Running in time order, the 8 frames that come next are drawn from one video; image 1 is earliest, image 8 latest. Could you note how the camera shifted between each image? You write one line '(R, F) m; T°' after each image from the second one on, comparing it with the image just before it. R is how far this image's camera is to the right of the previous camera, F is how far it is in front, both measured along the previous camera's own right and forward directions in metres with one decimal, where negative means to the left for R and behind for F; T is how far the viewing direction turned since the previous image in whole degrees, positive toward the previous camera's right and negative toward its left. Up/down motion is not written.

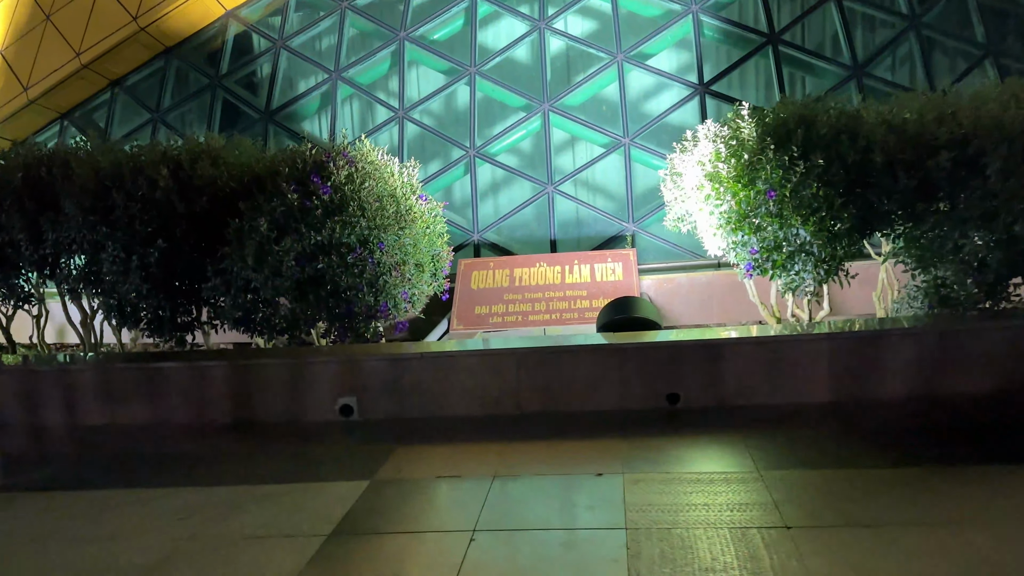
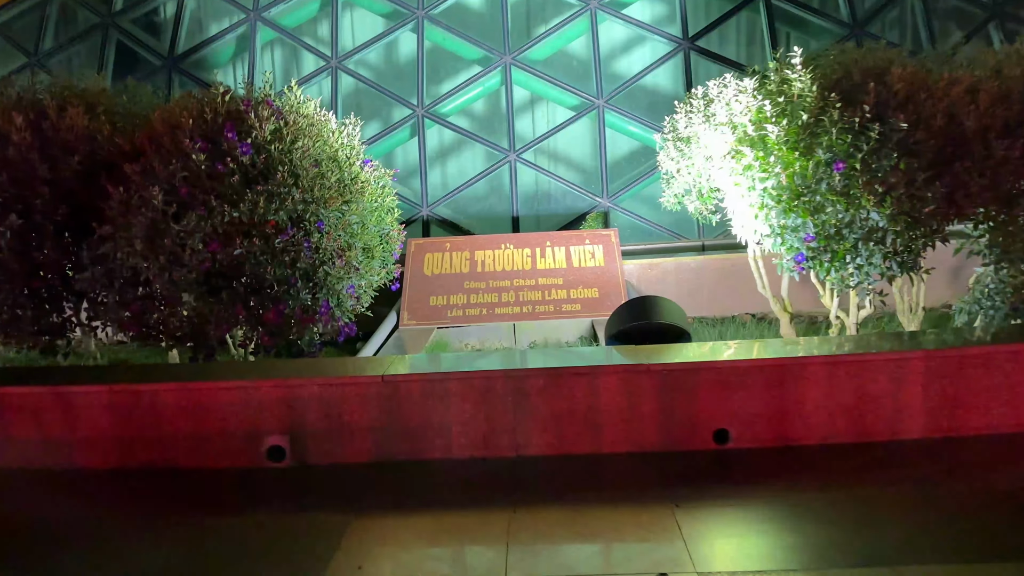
(-0.3, +1.2) m; +6°
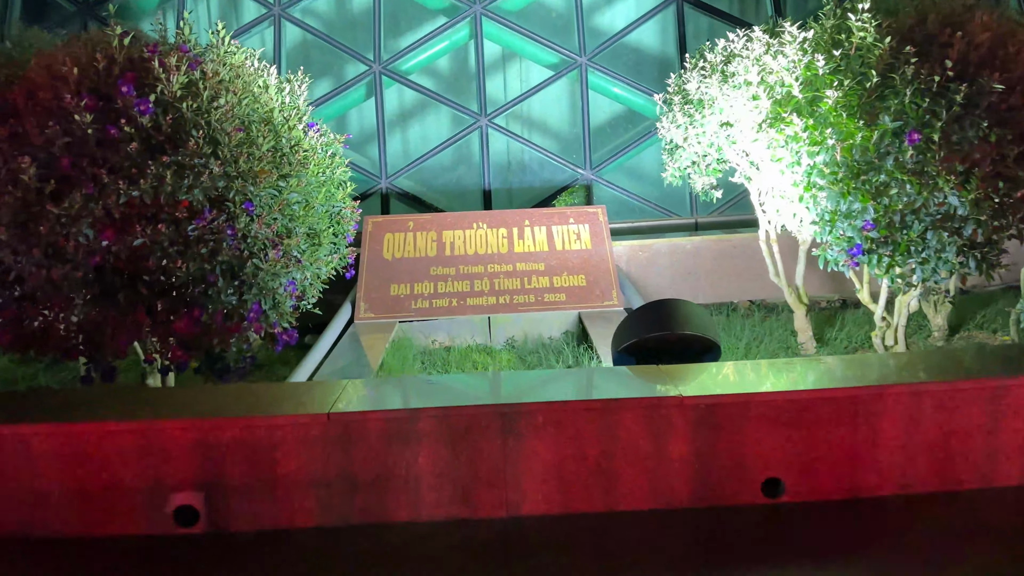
(-0.1, +0.8) m; +3°
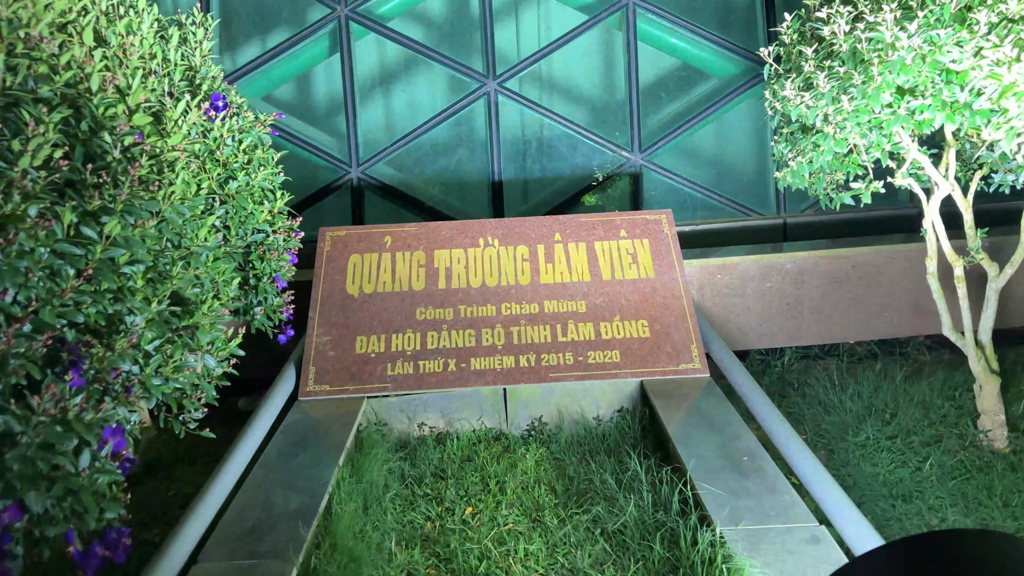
(-0.1, +1.8) m; 0°
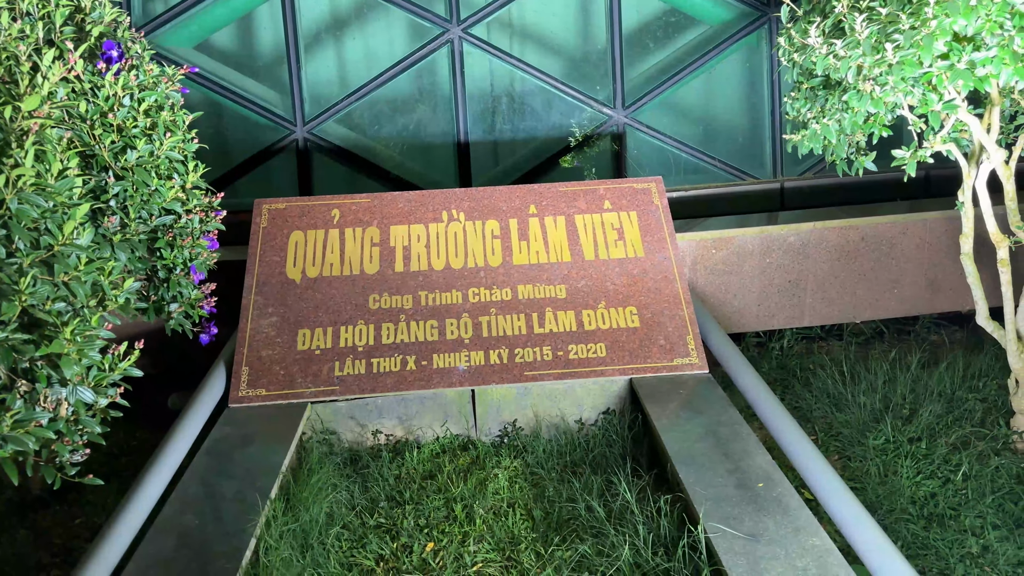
(0.0, +0.5) m; +2°
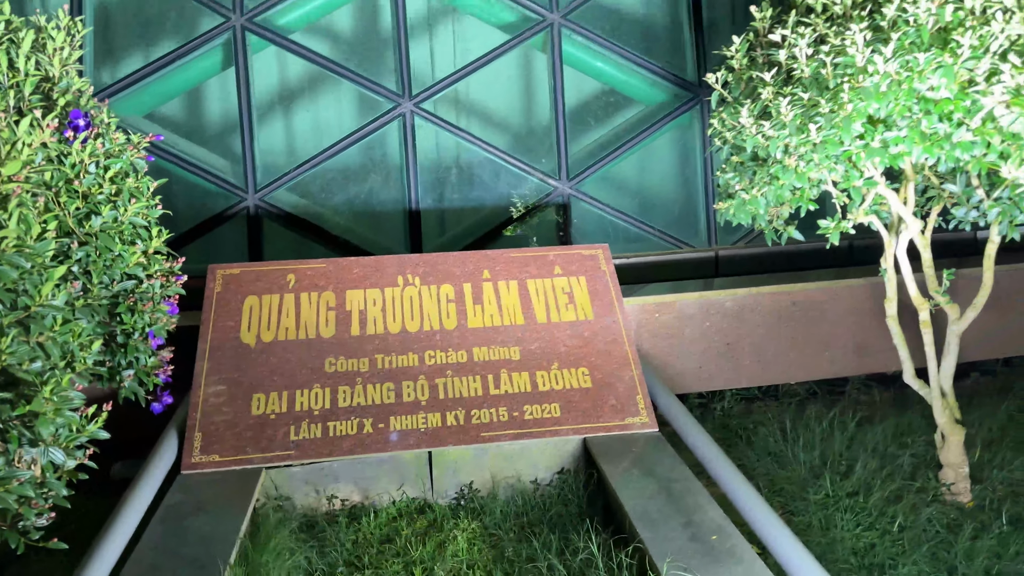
(-0.1, -0.1) m; +5°
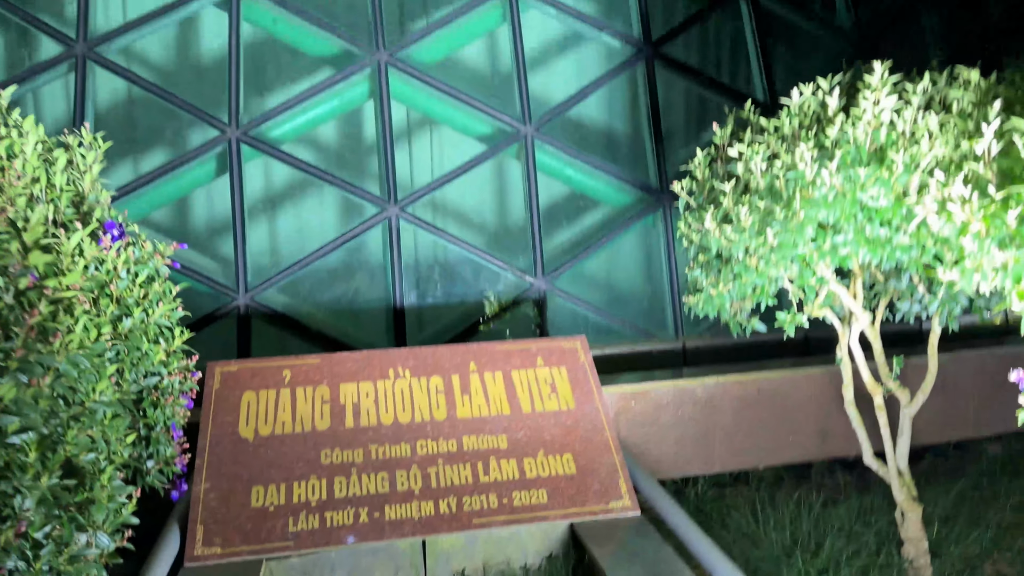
(-0.1, -0.2) m; +3°
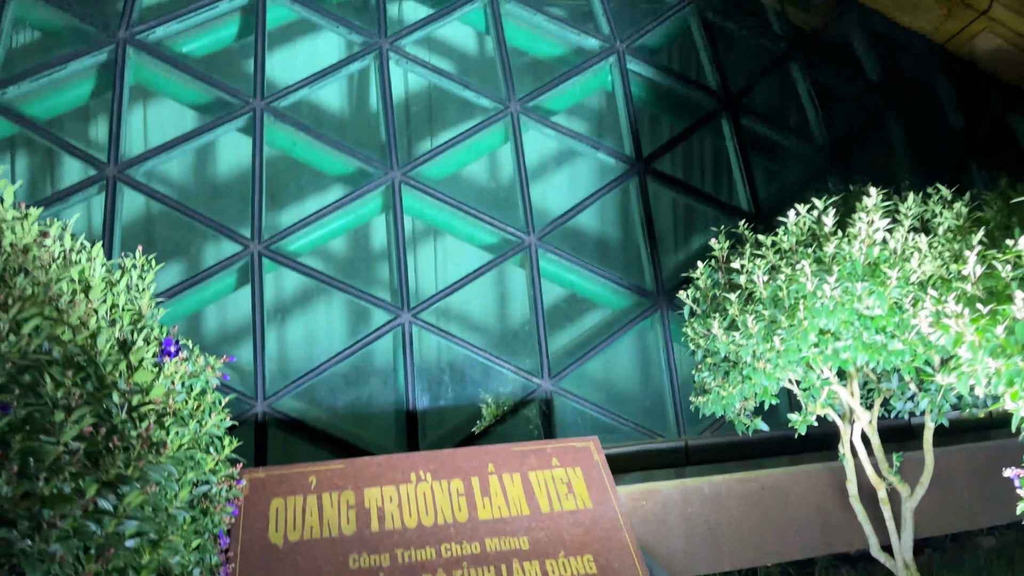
(-0.2, -0.2) m; +2°
